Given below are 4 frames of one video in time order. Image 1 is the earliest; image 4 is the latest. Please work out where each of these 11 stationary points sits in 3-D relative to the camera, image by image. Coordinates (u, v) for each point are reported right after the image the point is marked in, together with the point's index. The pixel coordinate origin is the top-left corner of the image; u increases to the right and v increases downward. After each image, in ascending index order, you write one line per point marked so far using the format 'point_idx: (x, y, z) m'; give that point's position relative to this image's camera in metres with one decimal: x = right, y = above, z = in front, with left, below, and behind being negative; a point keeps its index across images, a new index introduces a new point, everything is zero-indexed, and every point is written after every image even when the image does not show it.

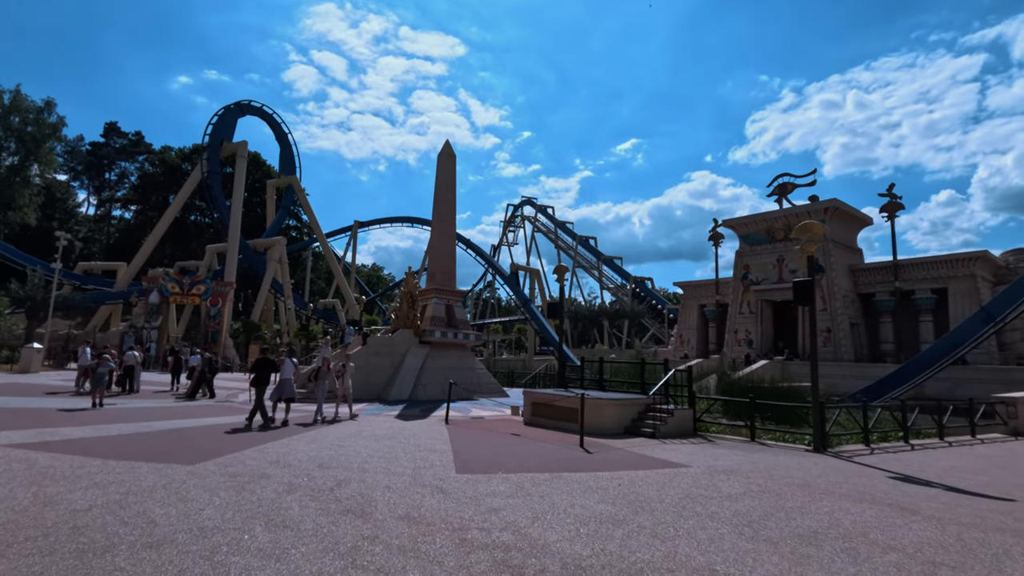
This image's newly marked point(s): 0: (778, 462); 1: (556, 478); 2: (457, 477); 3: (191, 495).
0: (+4.8, -3.1, +9.7) m
1: (+0.6, -2.7, +7.8) m
2: (-0.8, -2.7, +7.5) m
3: (-3.6, -2.4, +6.1) m
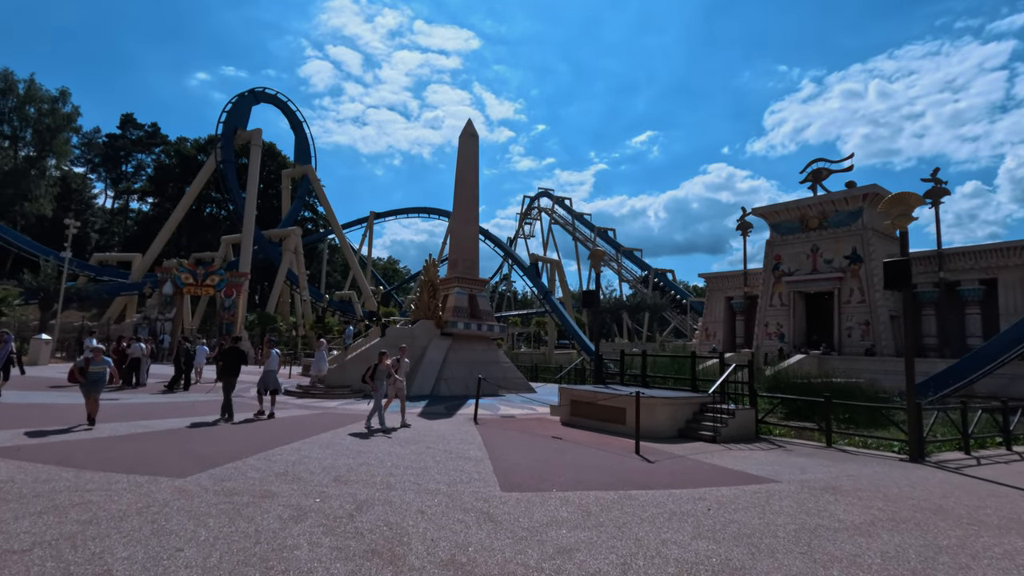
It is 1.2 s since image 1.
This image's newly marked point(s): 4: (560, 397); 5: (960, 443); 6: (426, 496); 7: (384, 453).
0: (+5.5, -2.8, +8.1) m
1: (+1.3, -2.5, +6.3) m
2: (-0.1, -2.4, +6.1) m
3: (-3.0, -2.1, +4.7) m
4: (+1.2, -2.7, +13.2) m
5: (+8.7, -3.0, +10.4) m
6: (-0.9, -2.3, +6.0) m
7: (-2.0, -2.6, +8.3) m
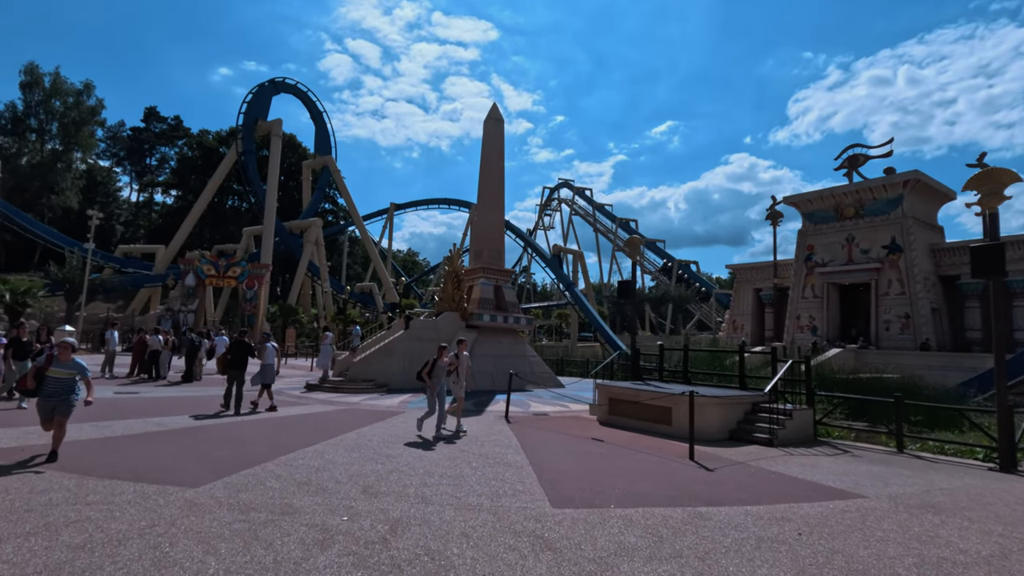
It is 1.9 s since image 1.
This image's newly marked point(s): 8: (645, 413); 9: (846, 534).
0: (+6.1, -2.7, +7.1) m
1: (+1.9, -2.3, +5.4) m
2: (+0.4, -2.2, +5.3) m
3: (-2.5, -2.0, +4.0) m
4: (+1.9, -2.4, +12.3) m
5: (+9.3, -2.8, +9.3) m
6: (-0.4, -2.2, +5.2) m
7: (-1.4, -2.4, +7.6) m
8: (+2.8, -2.6, +11.1) m
9: (+3.2, -2.3, +5.1) m
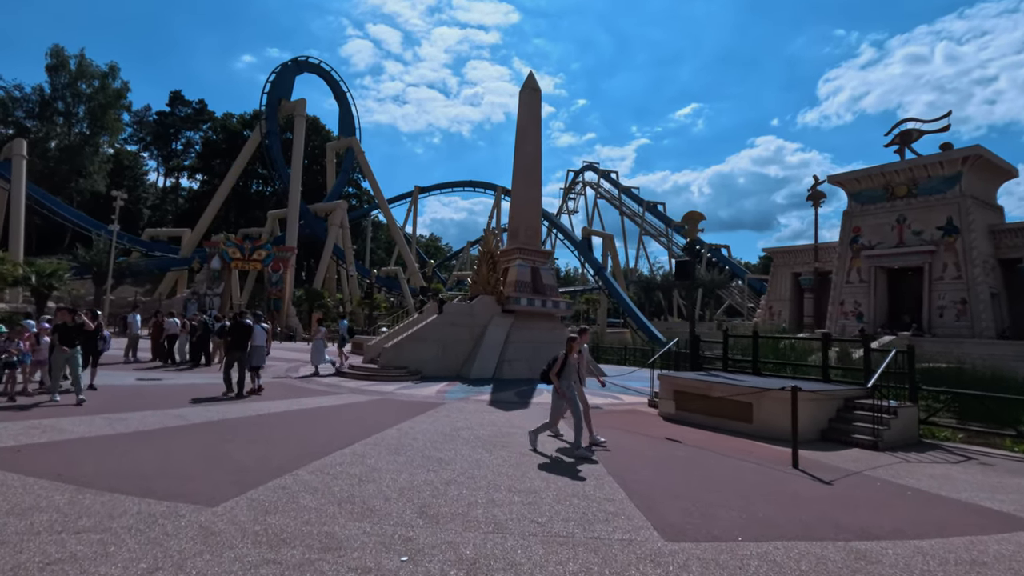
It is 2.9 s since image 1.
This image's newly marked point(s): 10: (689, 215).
0: (+7.0, -2.4, +5.6) m
1: (+2.7, -2.1, +4.1) m
2: (+1.2, -2.0, +4.0) m
3: (-1.8, -1.8, +2.9) m
4: (+3.0, -2.0, +11.0) m
5: (+10.3, -2.5, +7.7) m
6: (+0.4, -1.9, +3.9) m
7: (-0.5, -2.1, +6.4) m
8: (+3.8, -2.2, +9.8) m
9: (+4.0, -2.1, +3.7) m
10: (+4.6, +1.9, +13.9) m
